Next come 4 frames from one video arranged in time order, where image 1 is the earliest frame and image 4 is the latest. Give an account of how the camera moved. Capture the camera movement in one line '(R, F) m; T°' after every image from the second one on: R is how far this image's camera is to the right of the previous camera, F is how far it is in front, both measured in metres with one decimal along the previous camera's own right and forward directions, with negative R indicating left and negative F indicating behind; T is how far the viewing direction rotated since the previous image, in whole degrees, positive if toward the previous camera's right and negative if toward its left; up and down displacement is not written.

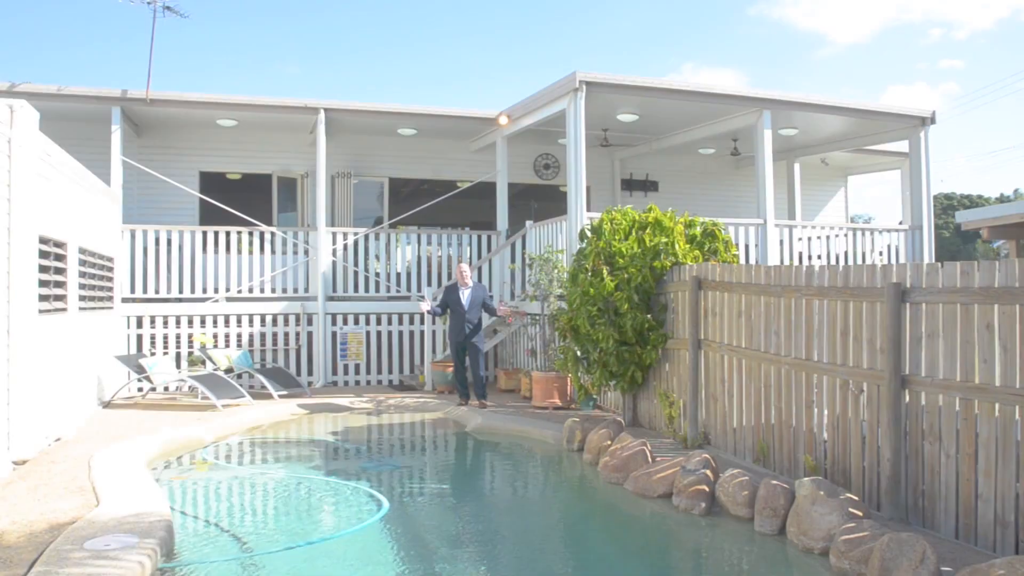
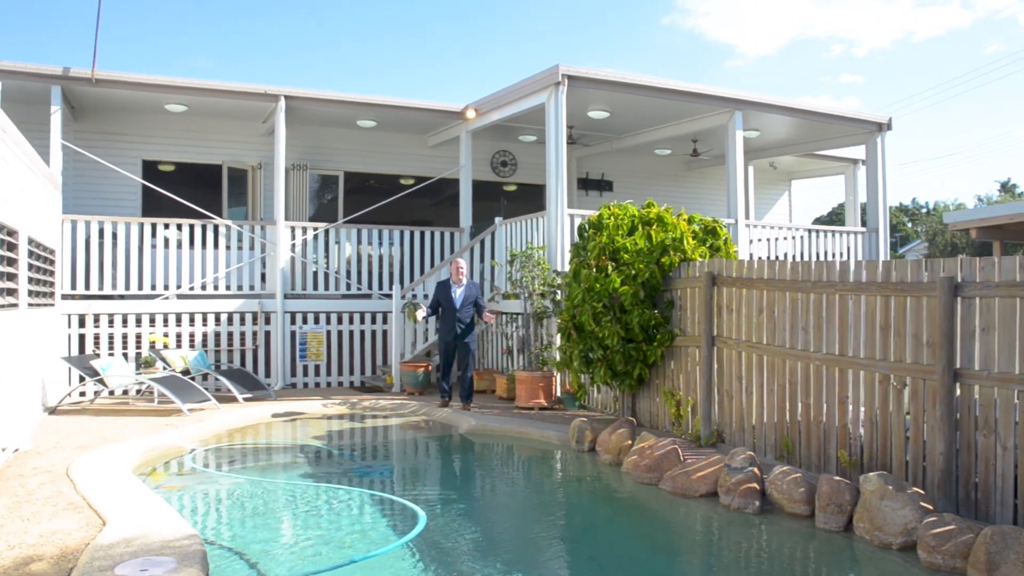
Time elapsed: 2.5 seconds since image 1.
(-0.8, +0.3) m; +6°
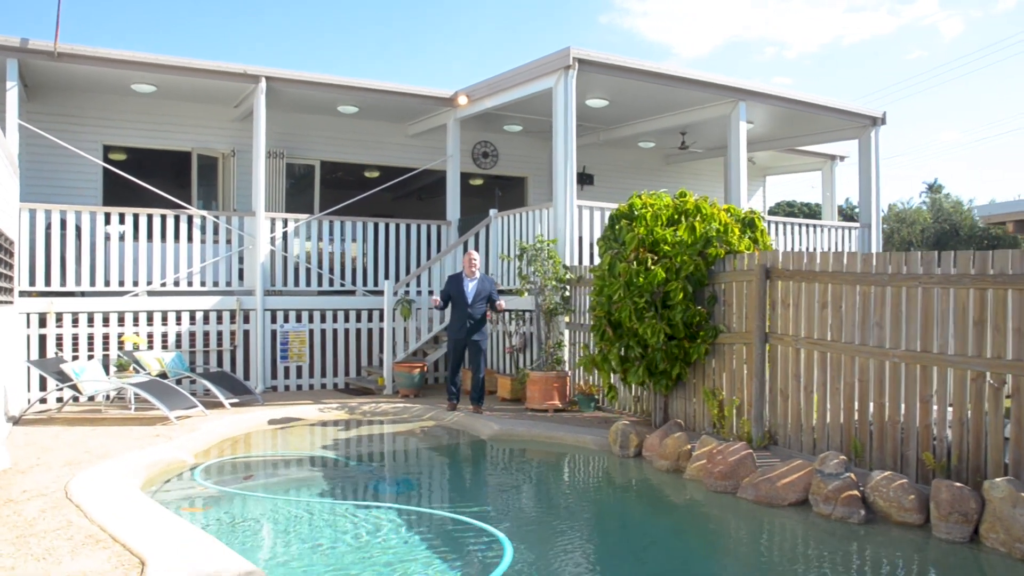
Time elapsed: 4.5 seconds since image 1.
(-0.8, +0.6) m; +5°
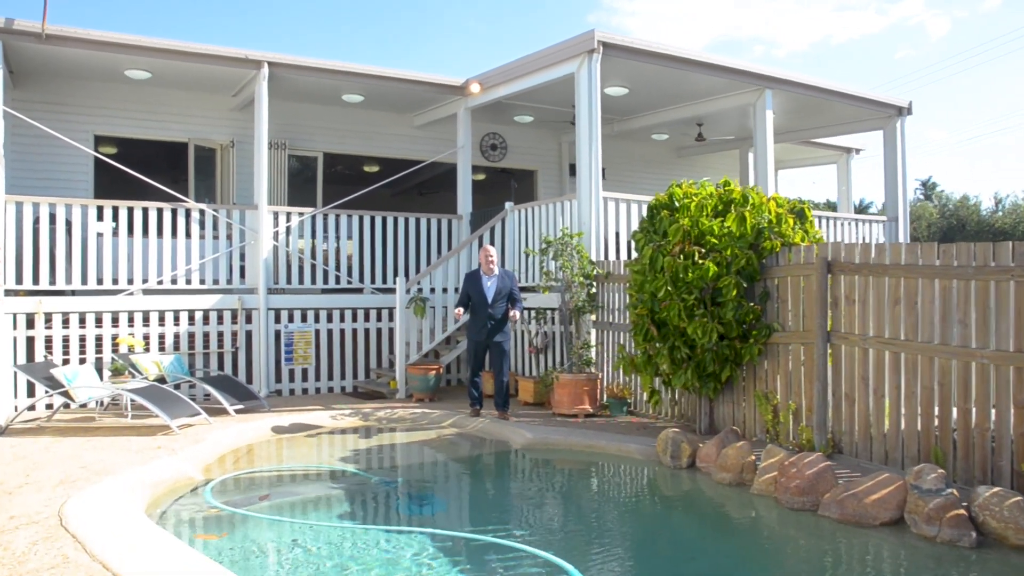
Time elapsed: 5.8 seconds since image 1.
(-0.4, +0.6) m; +1°
